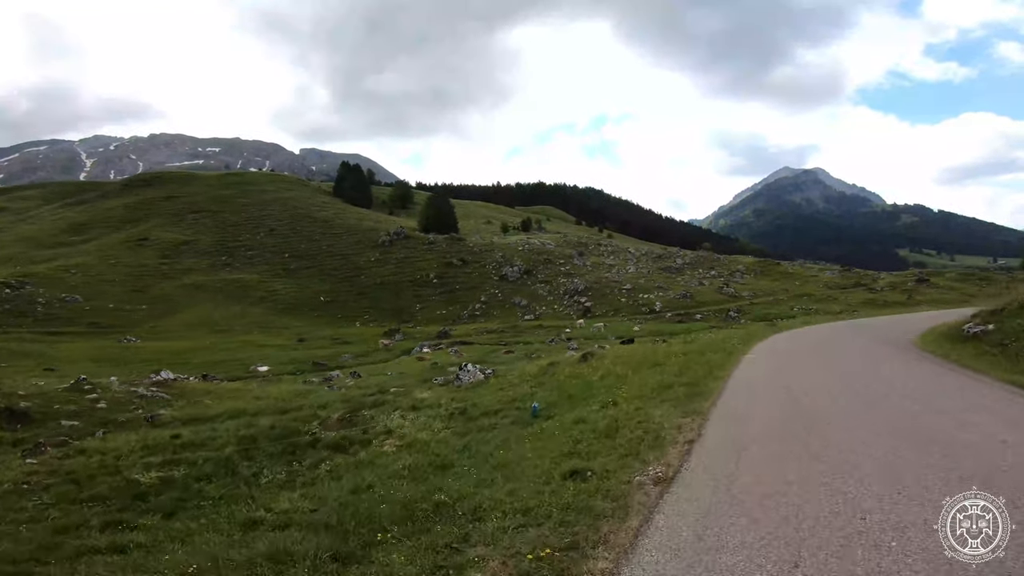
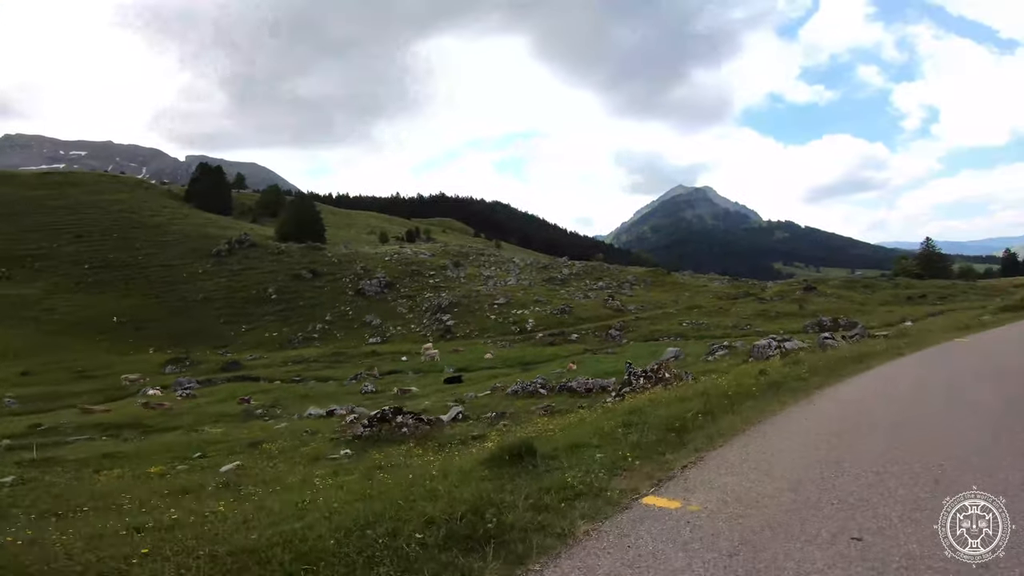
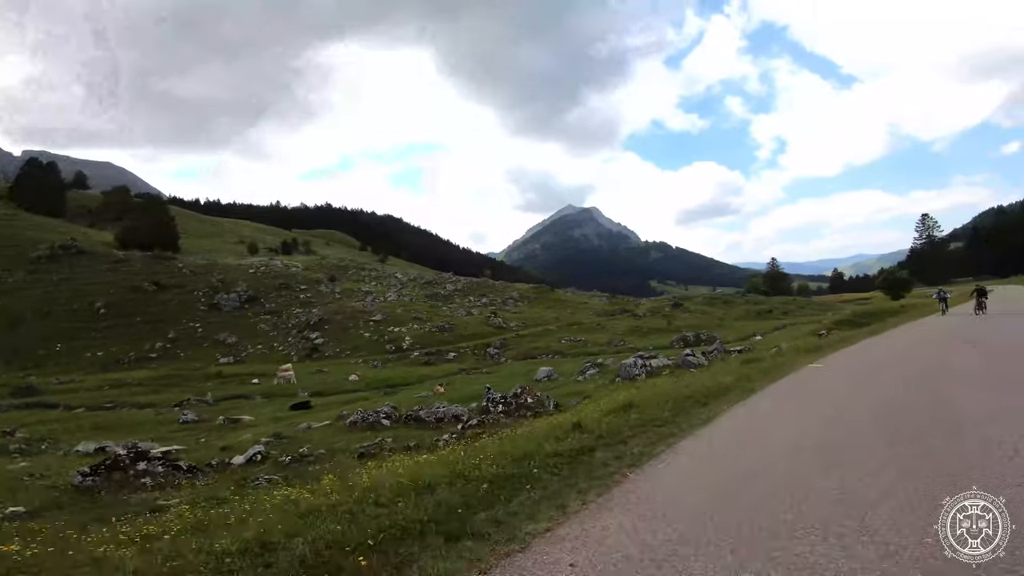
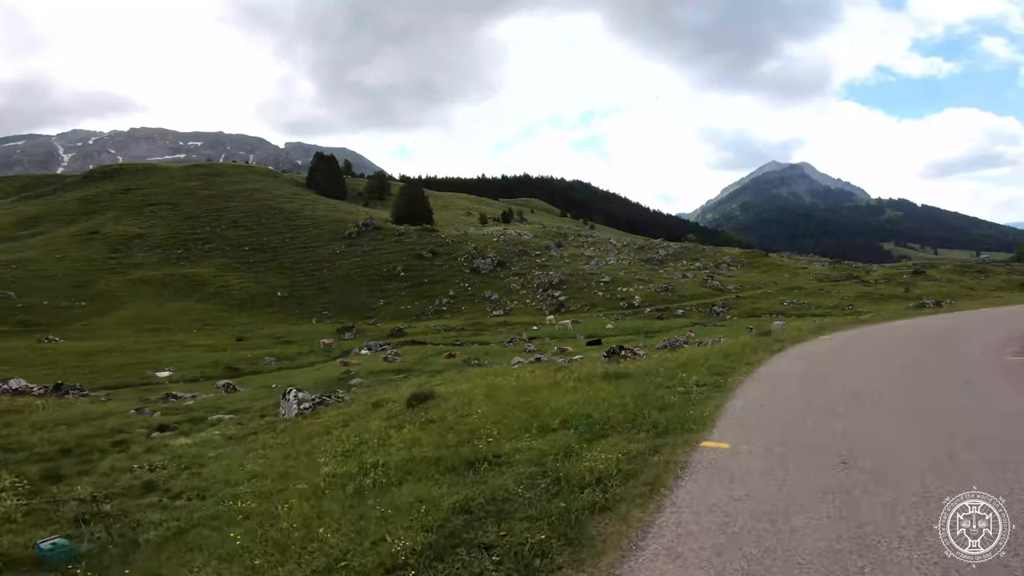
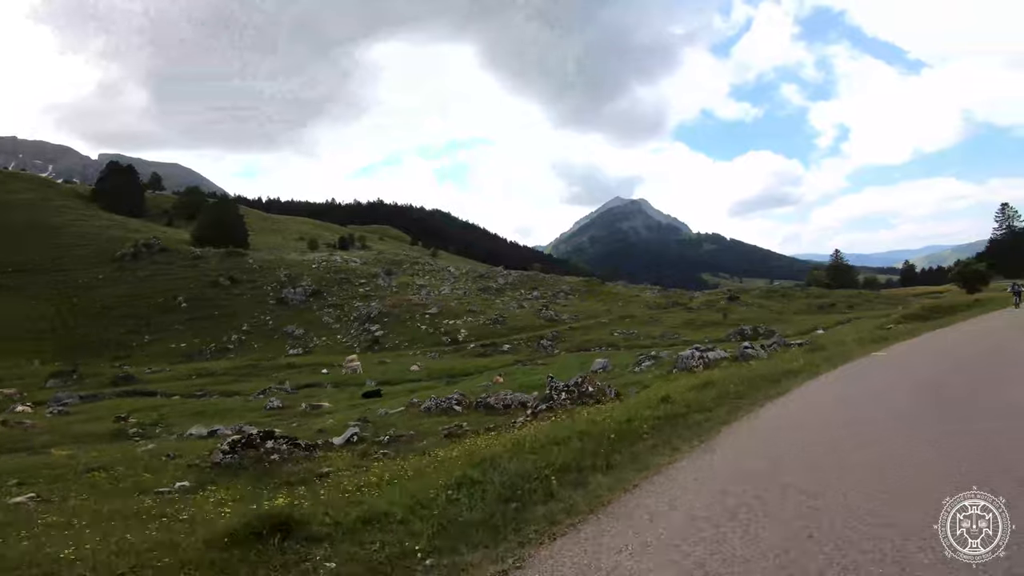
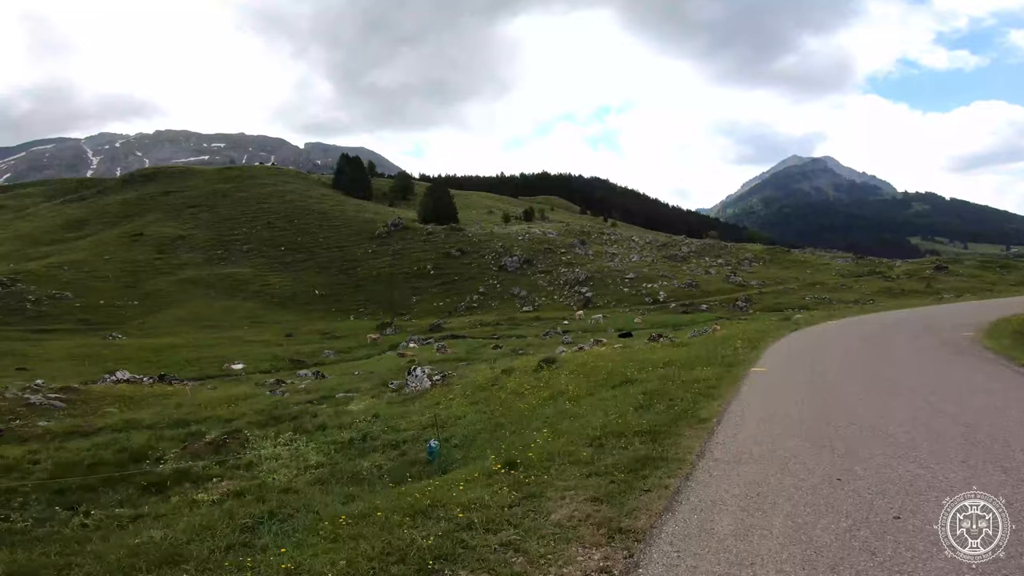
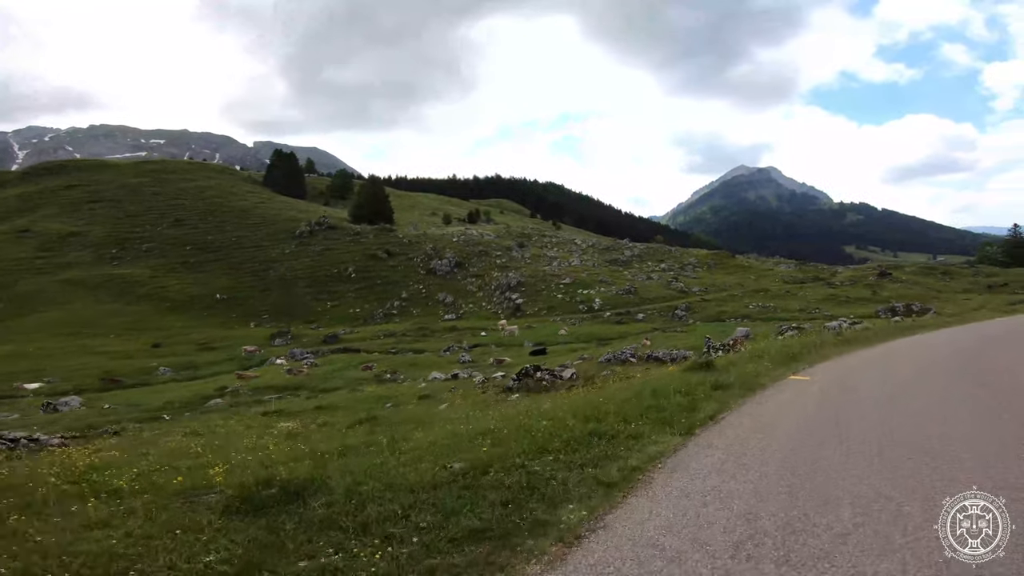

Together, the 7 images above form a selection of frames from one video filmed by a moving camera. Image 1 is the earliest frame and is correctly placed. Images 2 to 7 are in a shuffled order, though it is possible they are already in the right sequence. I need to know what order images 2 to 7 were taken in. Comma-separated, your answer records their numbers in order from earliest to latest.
6, 4, 7, 2, 5, 3
